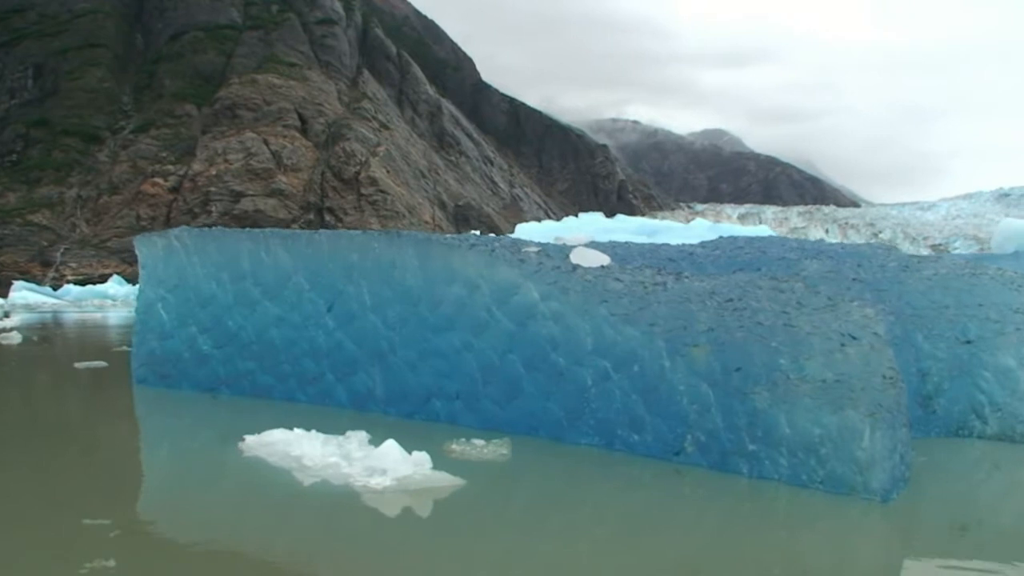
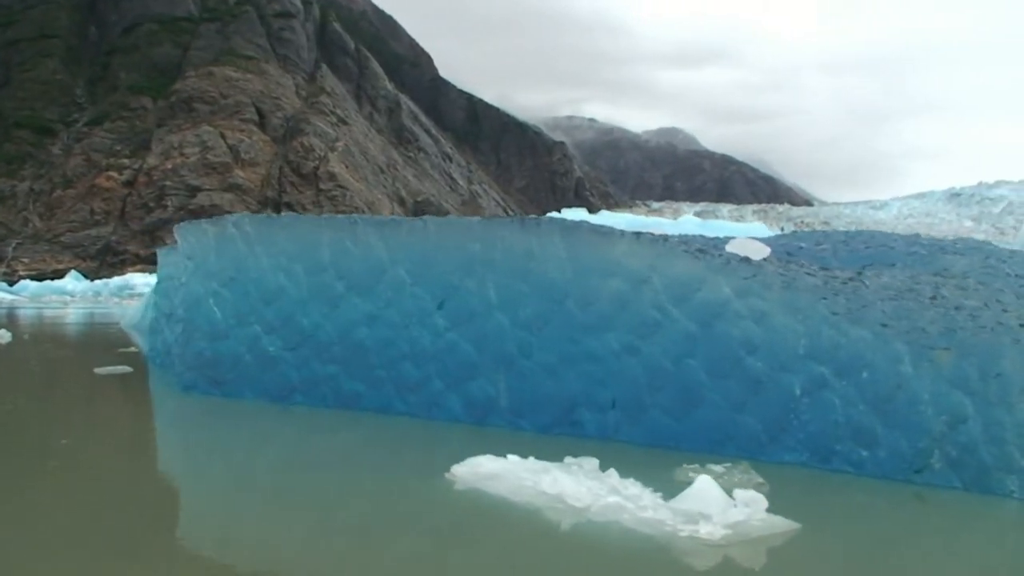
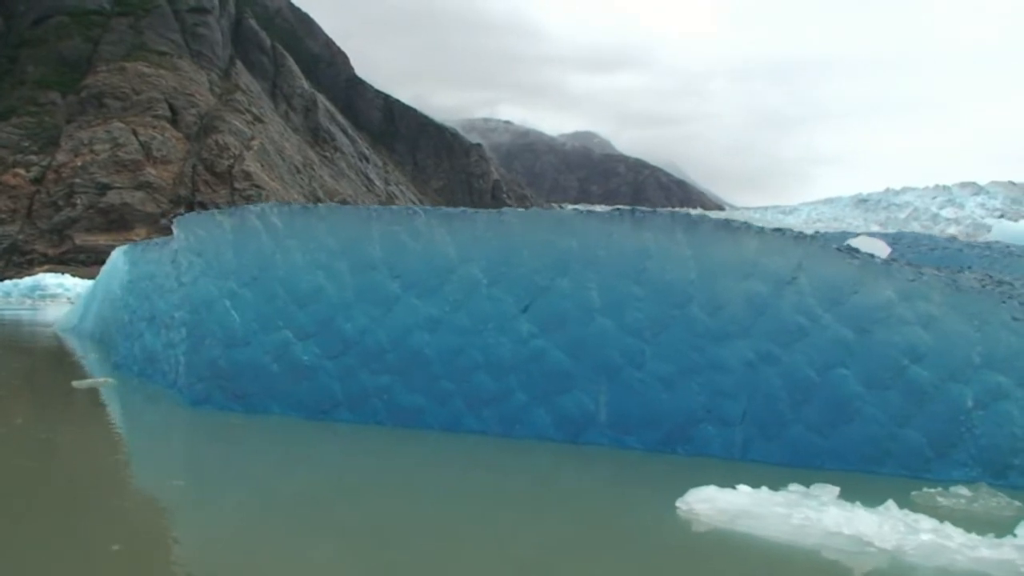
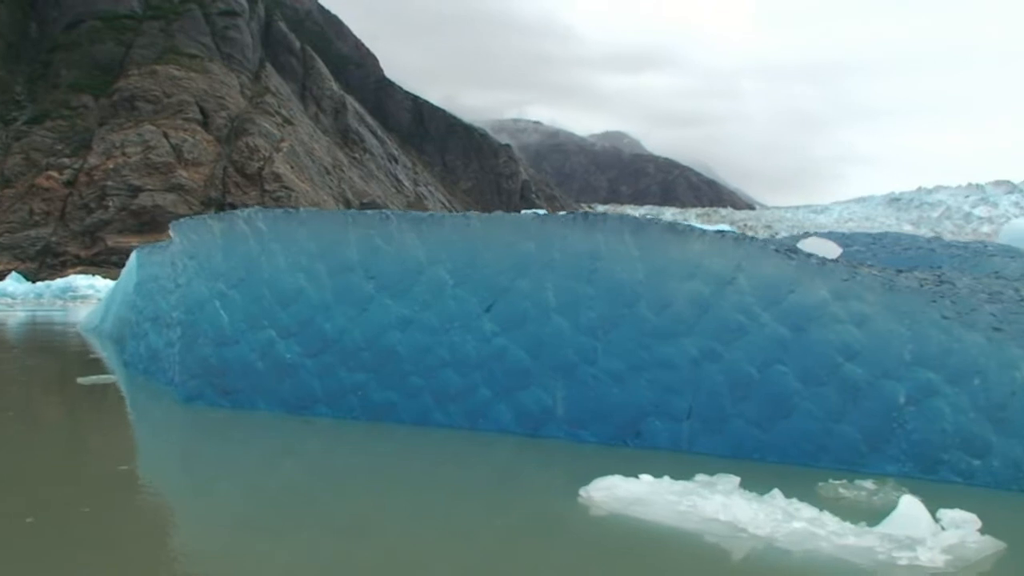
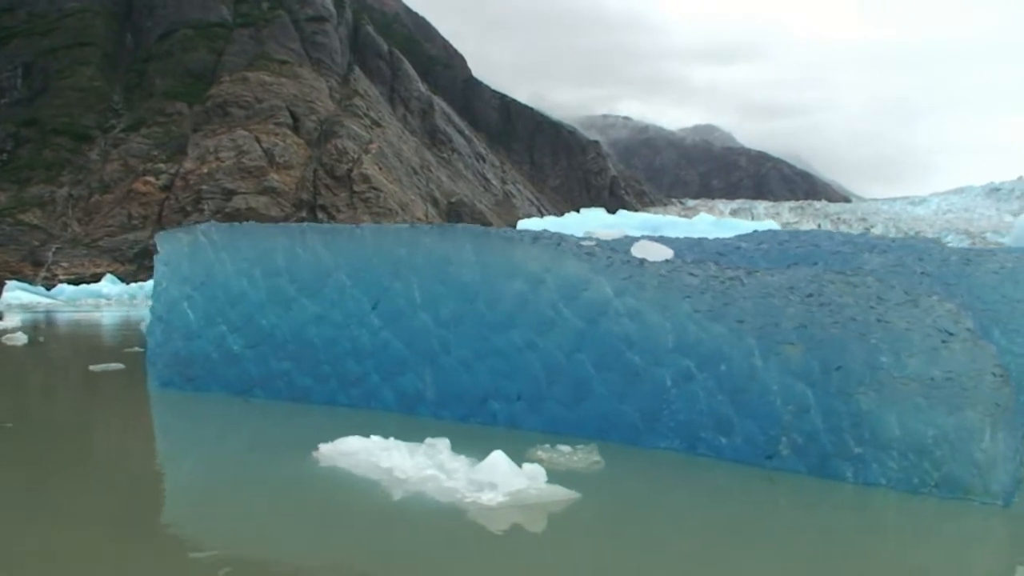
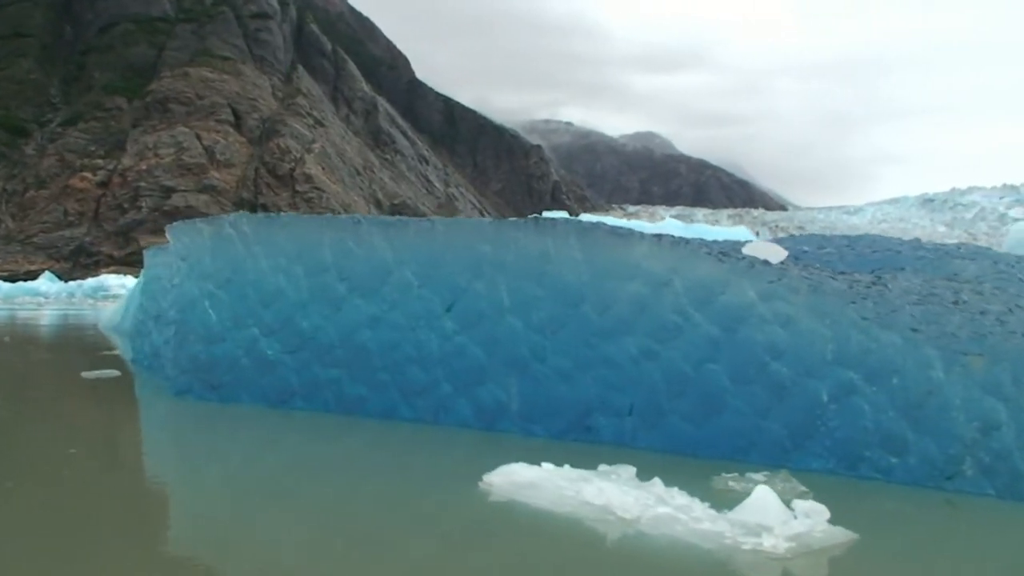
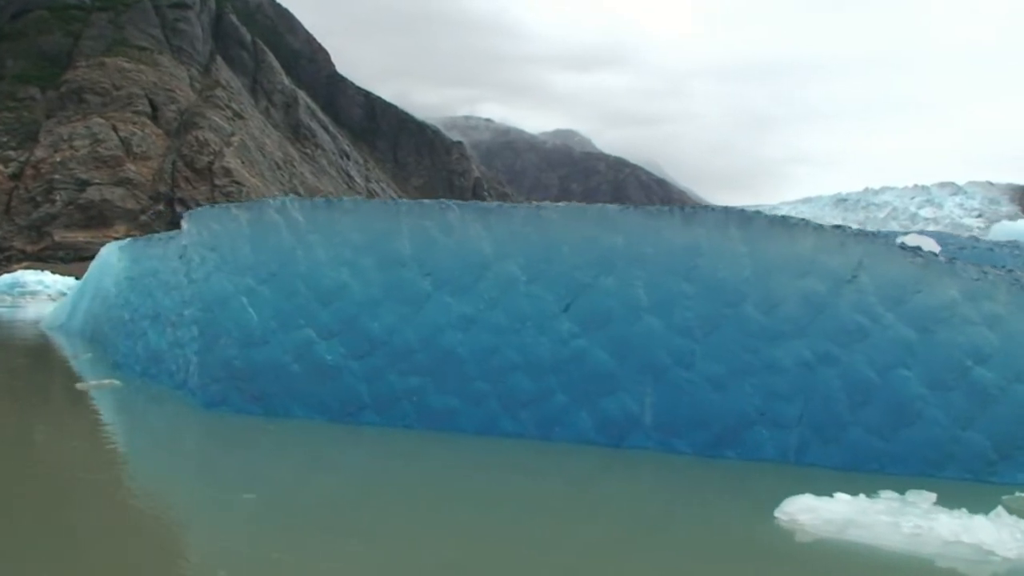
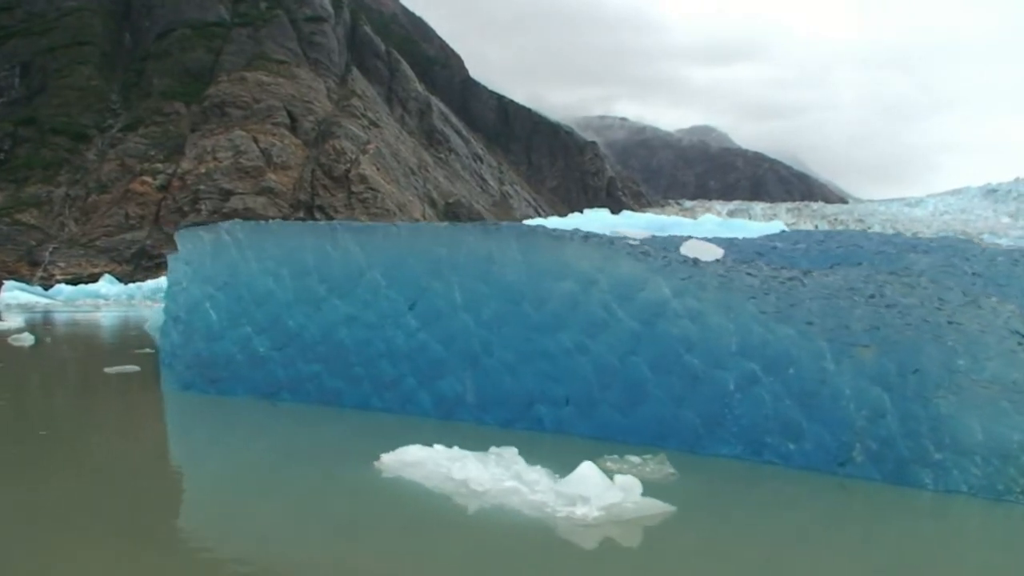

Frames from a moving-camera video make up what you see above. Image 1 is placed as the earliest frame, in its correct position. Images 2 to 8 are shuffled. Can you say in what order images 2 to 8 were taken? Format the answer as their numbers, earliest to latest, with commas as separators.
5, 8, 2, 6, 4, 3, 7
